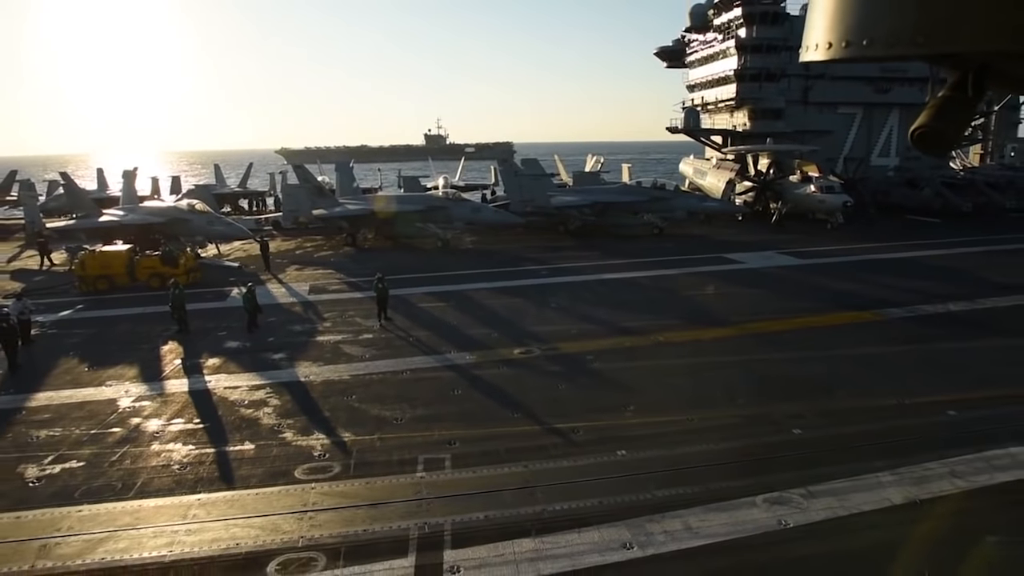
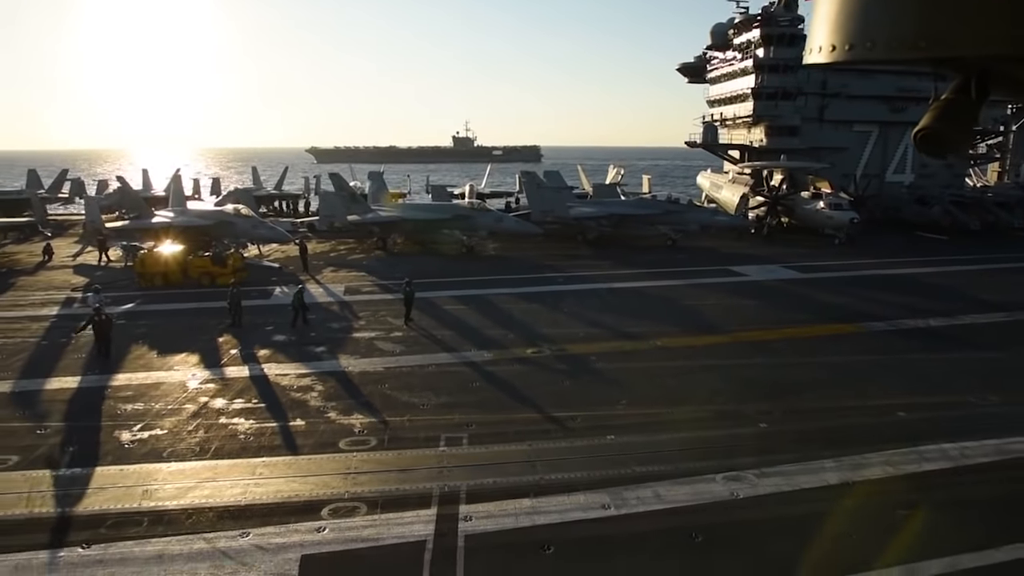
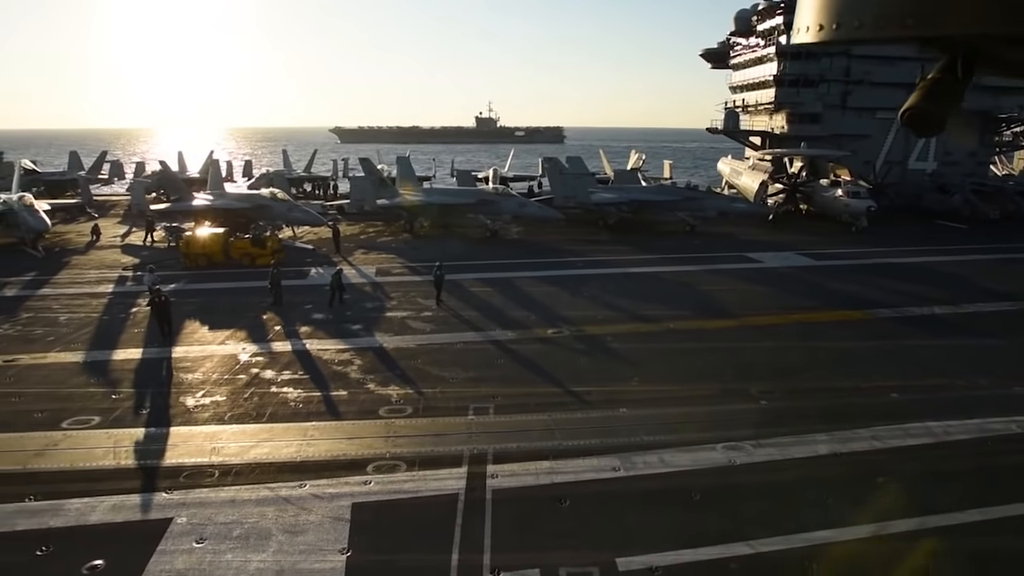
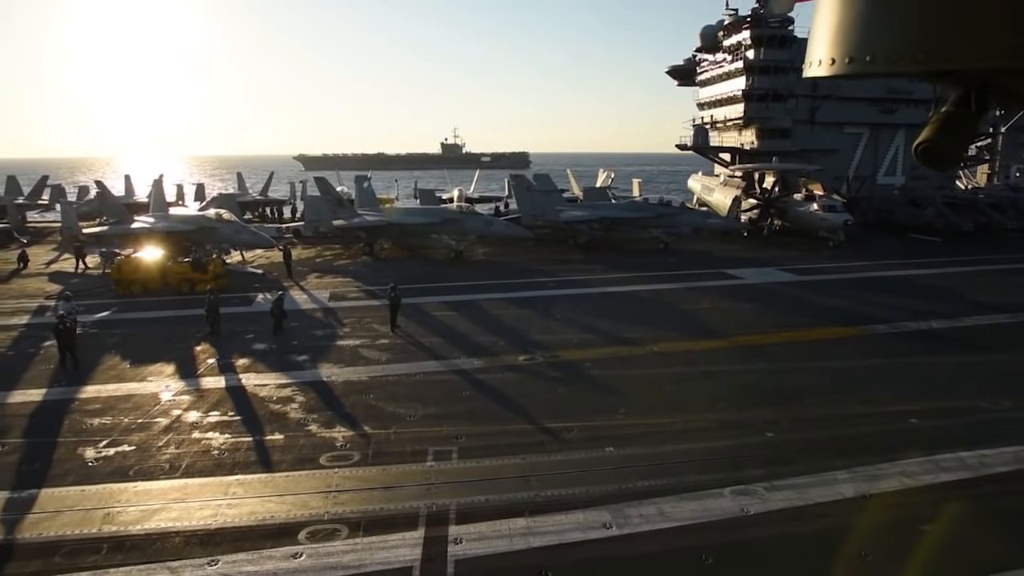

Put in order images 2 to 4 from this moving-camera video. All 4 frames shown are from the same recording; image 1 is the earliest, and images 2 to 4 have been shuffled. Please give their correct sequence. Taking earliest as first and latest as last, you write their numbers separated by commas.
4, 2, 3
